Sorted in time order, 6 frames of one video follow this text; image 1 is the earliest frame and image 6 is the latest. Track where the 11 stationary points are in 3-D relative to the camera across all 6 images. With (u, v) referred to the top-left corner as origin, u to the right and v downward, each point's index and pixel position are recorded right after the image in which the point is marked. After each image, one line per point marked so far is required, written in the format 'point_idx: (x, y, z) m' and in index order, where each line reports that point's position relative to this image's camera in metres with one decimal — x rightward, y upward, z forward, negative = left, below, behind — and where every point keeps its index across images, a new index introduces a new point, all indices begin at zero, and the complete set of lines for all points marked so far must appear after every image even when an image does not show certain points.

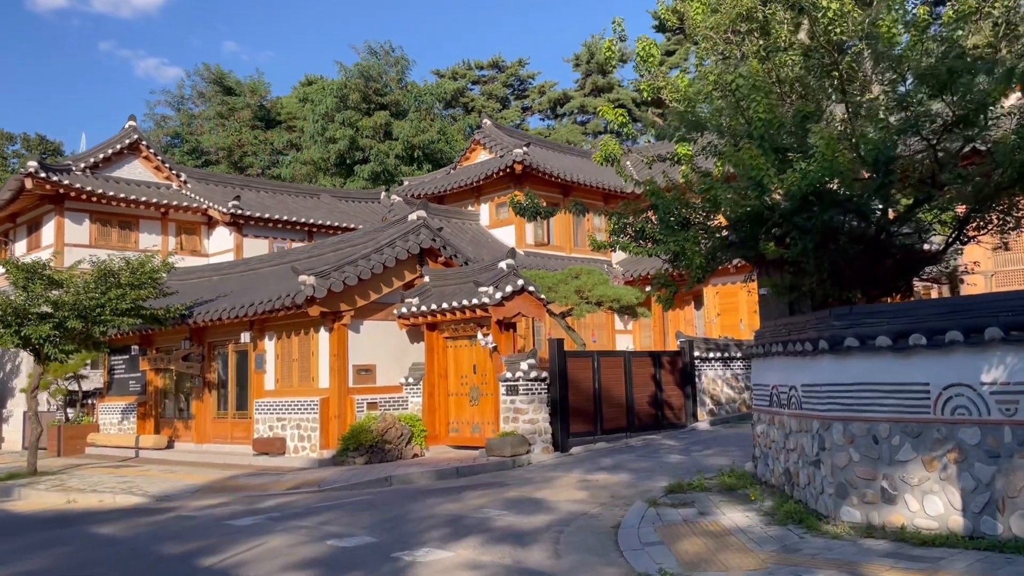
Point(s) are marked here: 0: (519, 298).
0: (+0.1, -0.2, +14.4) m
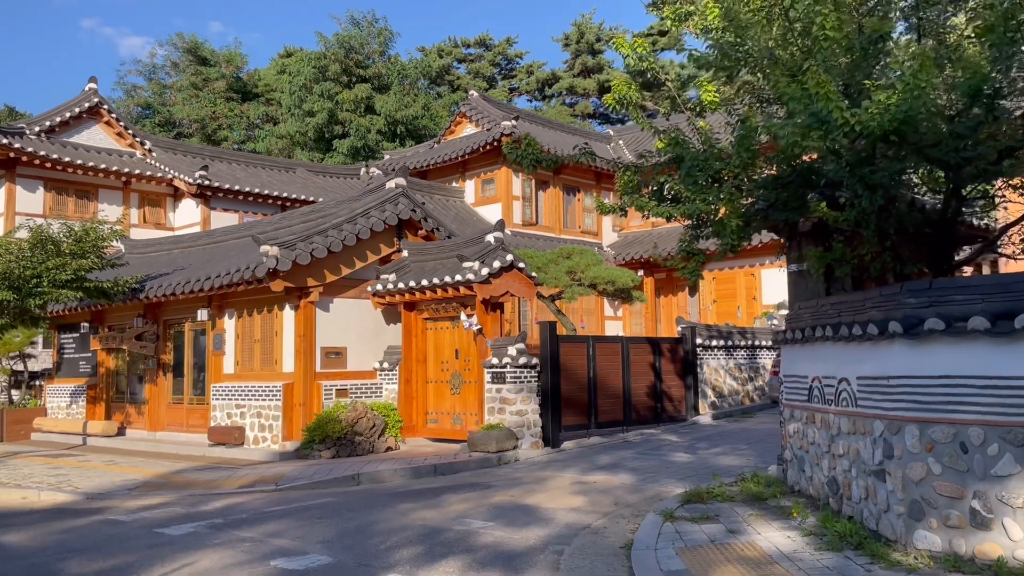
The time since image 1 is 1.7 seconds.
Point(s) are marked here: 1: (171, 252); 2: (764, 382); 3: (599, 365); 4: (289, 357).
0: (-0.1, +0.2, +12.9) m
1: (-7.5, +0.8, +18.6) m
2: (+5.1, -1.9, +17.2) m
3: (+1.4, -1.3, +13.6) m
4: (-3.6, -1.1, +13.5) m
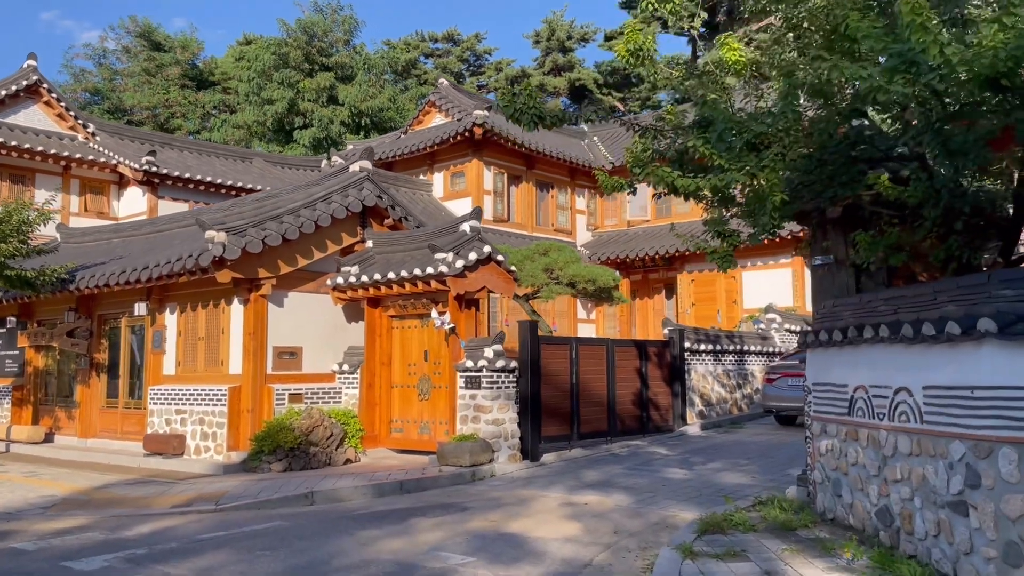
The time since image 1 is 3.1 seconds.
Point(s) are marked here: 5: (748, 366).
0: (-0.4, +0.3, +11.6) m
1: (-8.1, +1.0, +17.0) m
2: (+4.6, -2.0, +16.1) m
3: (+1.0, -1.2, +12.4) m
4: (-3.9, -1.0, +12.1) m
5: (+4.5, -1.5, +16.1) m
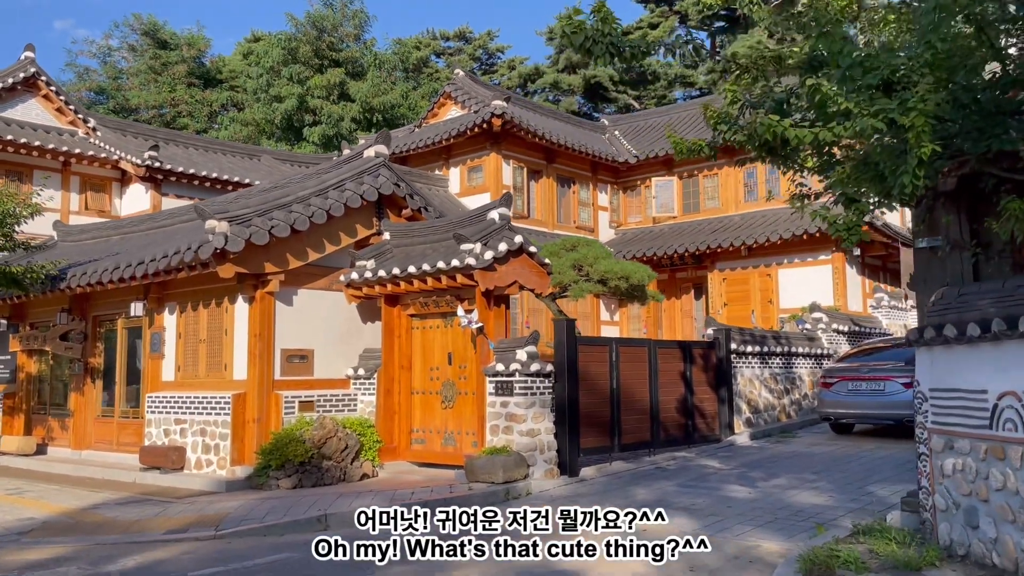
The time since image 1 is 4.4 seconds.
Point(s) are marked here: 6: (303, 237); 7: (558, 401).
0: (0.0, +0.3, +10.4) m
1: (-7.6, +1.0, +15.9) m
2: (+5.1, -1.9, +14.9) m
3: (+1.5, -1.1, +11.1) m
4: (-3.5, -1.0, +10.9) m
5: (+5.0, -1.4, +14.9) m
6: (-2.8, +0.7, +11.2) m
7: (+0.6, -1.4, +10.2) m
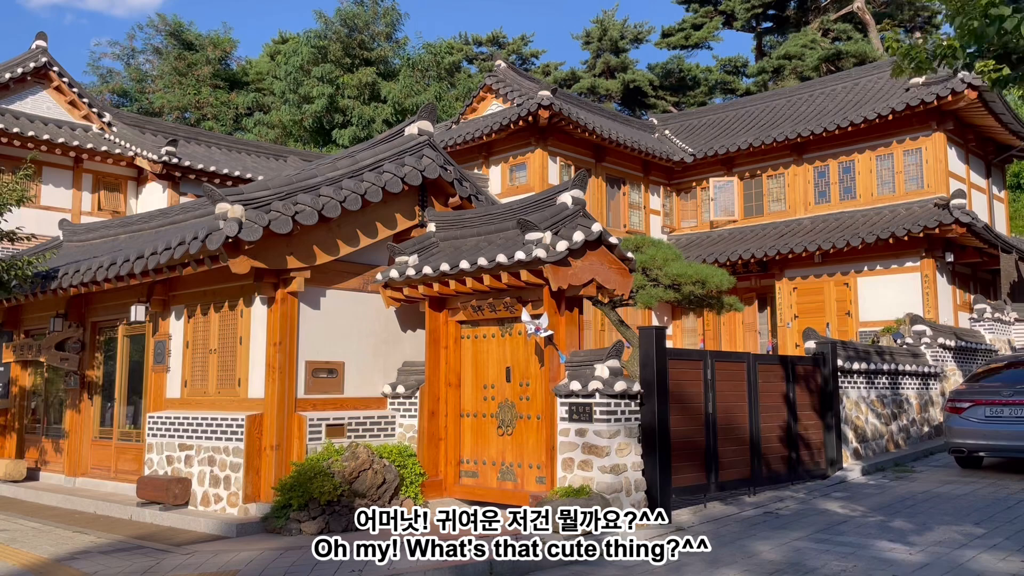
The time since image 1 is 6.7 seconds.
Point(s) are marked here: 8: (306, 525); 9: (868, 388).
0: (+0.8, +0.3, +8.4) m
1: (-6.7, +0.9, +14.2) m
2: (+5.9, -2.0, +12.7) m
3: (+2.2, -1.2, +9.1) m
4: (-2.7, -0.9, +9.0) m
5: (+5.9, -1.5, +12.7) m
6: (-2.0, +0.7, +9.3) m
7: (+1.3, -1.4, +8.2) m
8: (-2.0, -2.3, +8.1) m
9: (+5.0, -1.4, +11.8) m
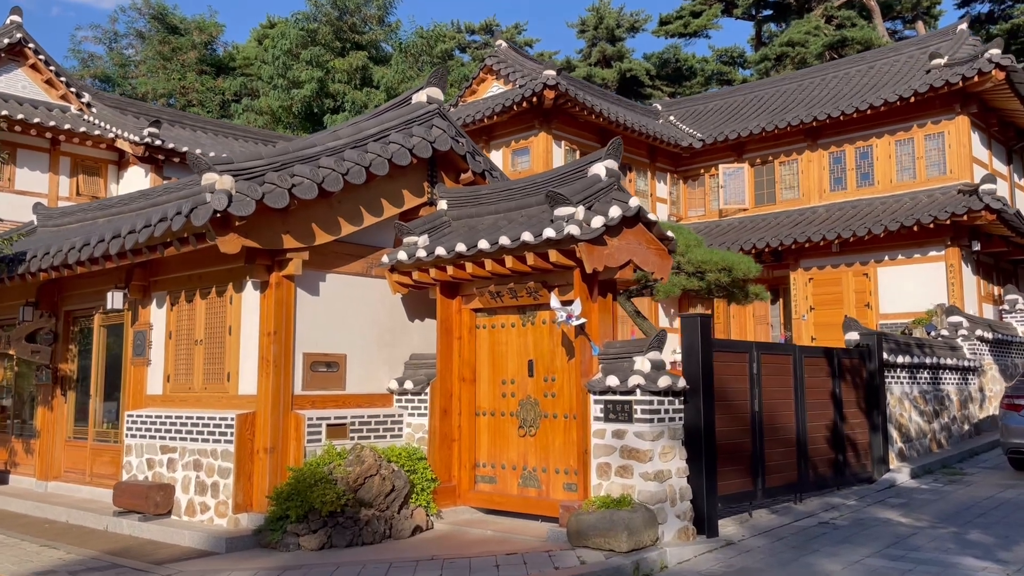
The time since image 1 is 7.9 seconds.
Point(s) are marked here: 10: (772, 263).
0: (+1.0, +0.5, +7.5) m
1: (-6.5, +1.1, +13.1) m
2: (+6.1, -1.8, +11.9) m
3: (+2.5, -1.0, +8.2) m
4: (-2.5, -0.8, +8.0) m
5: (+6.1, -1.4, +11.8) m
6: (-1.8, +0.8, +8.3) m
7: (+1.6, -1.2, +7.3) m
8: (-1.8, -2.1, +7.2) m
9: (+5.2, -1.2, +10.9) m
10: (+6.0, +0.6, +19.4) m
